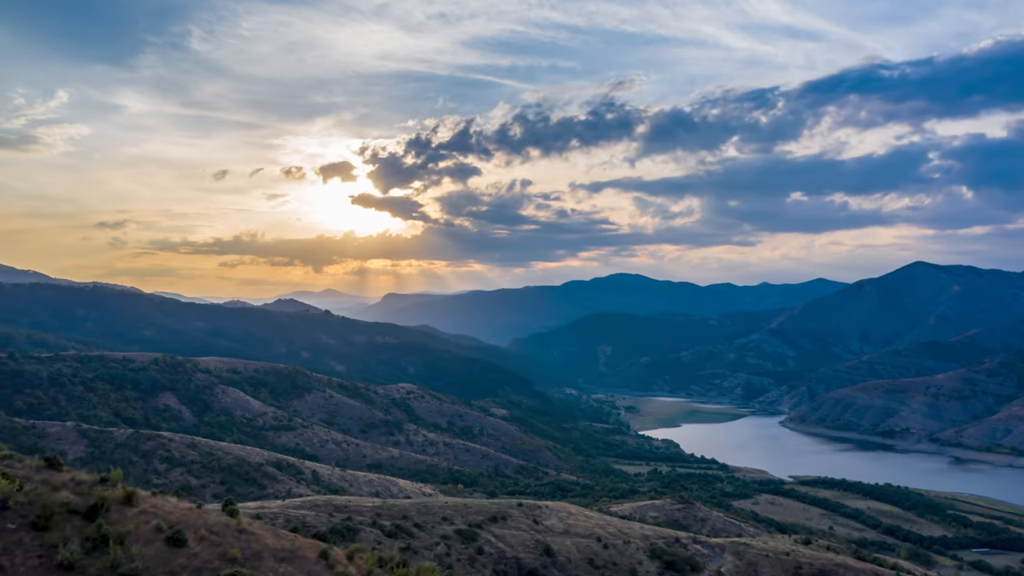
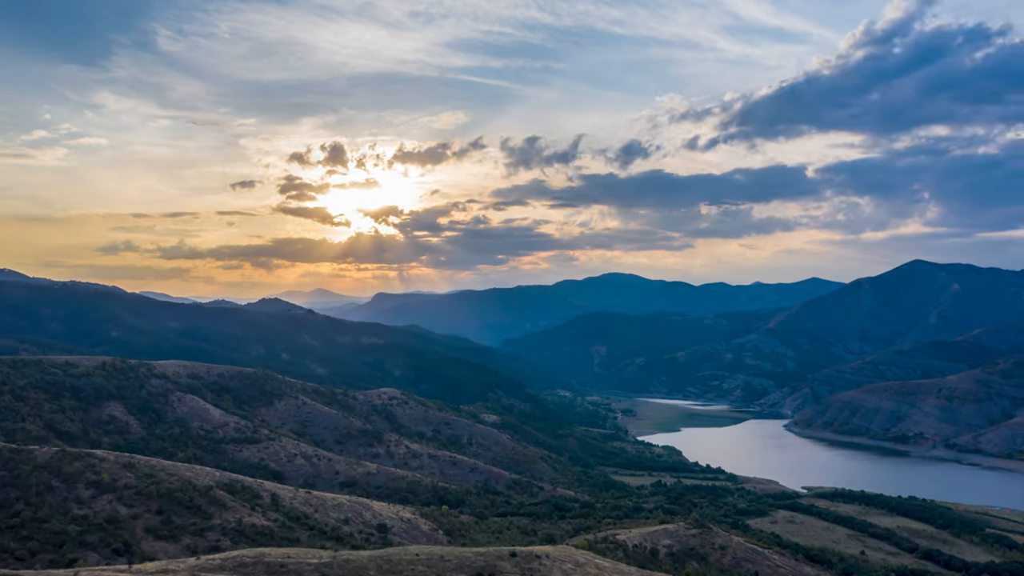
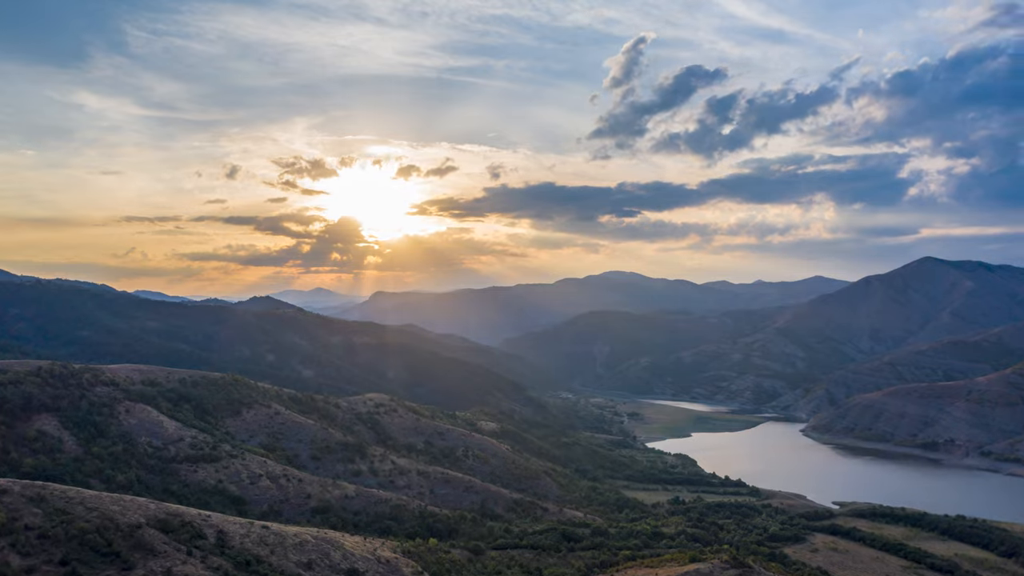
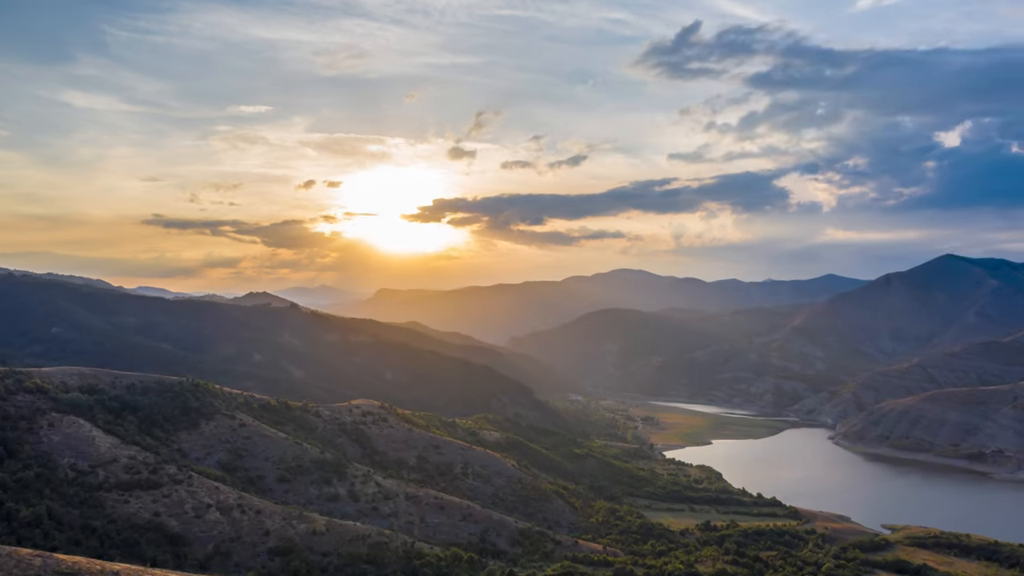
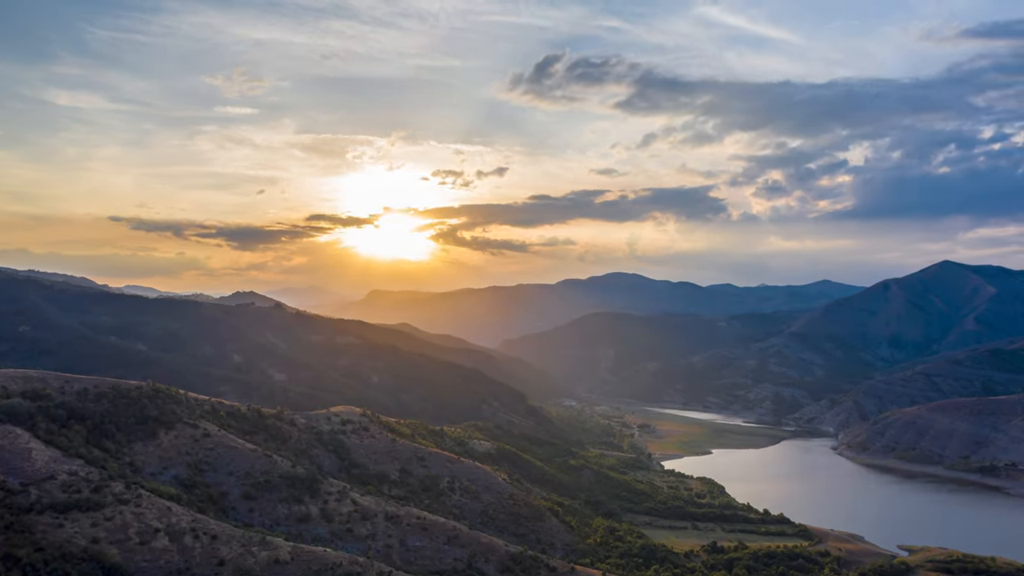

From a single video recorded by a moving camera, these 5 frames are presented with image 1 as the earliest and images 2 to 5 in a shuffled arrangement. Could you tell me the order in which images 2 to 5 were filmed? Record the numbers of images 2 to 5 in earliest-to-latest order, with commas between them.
2, 3, 4, 5
